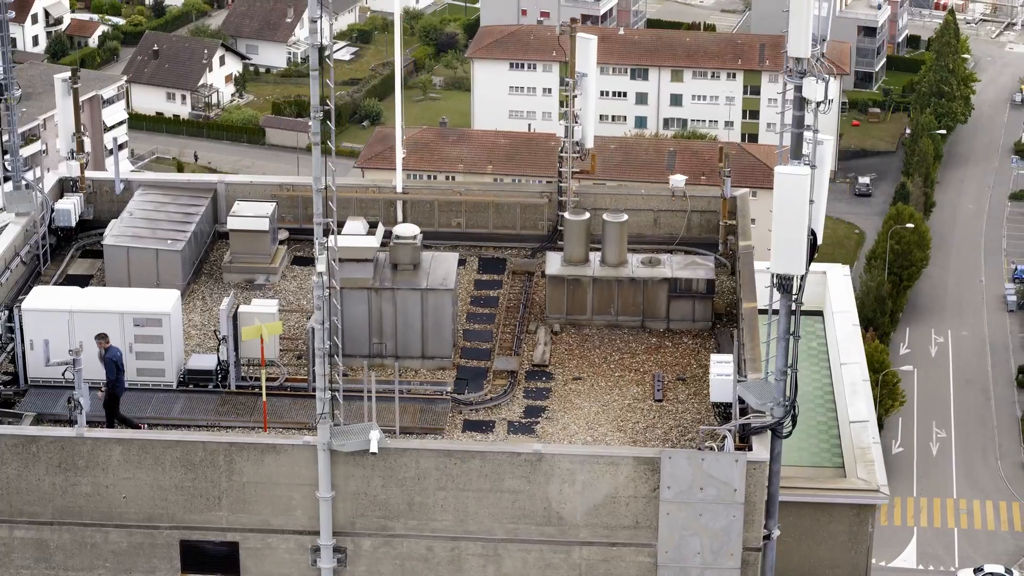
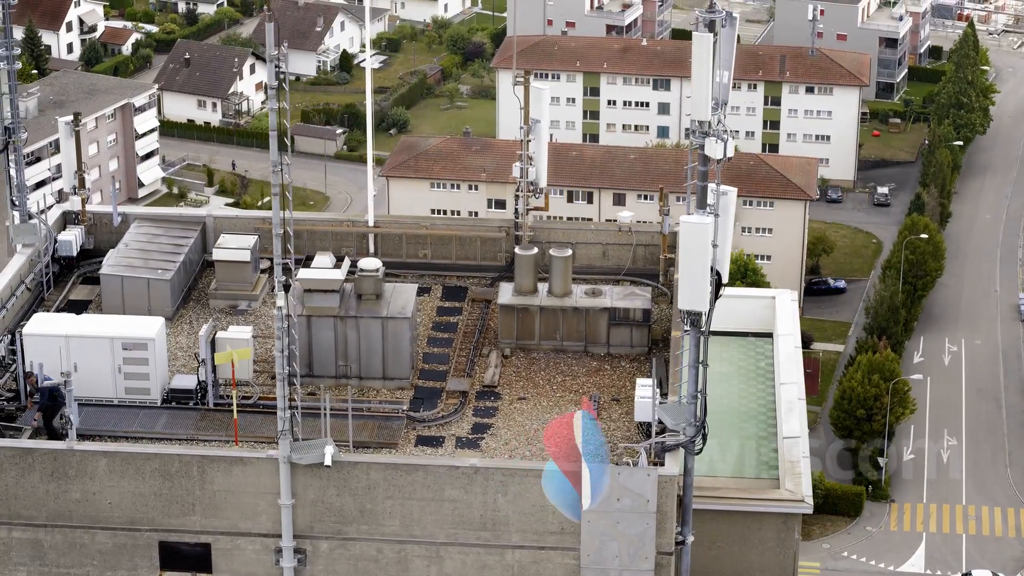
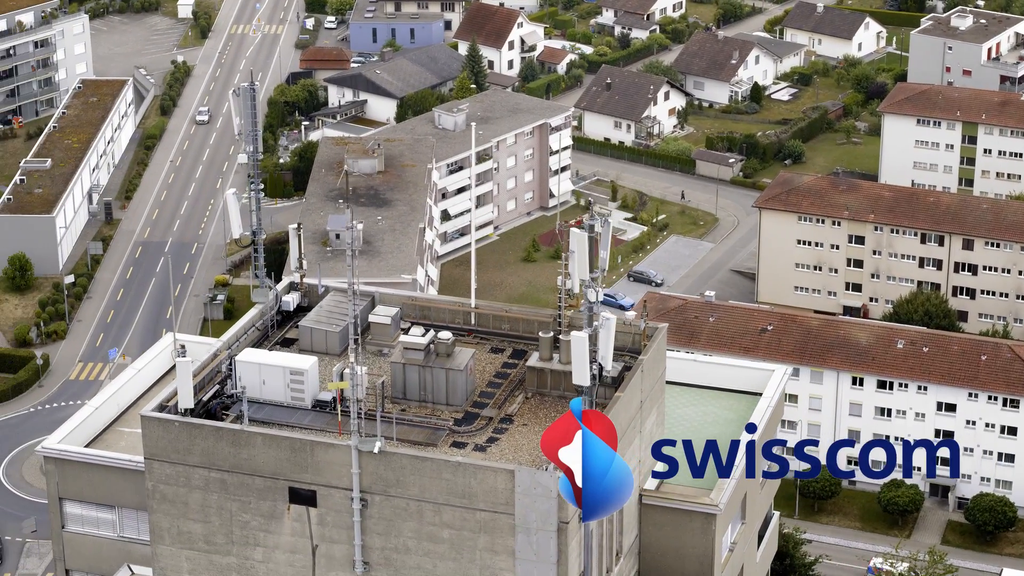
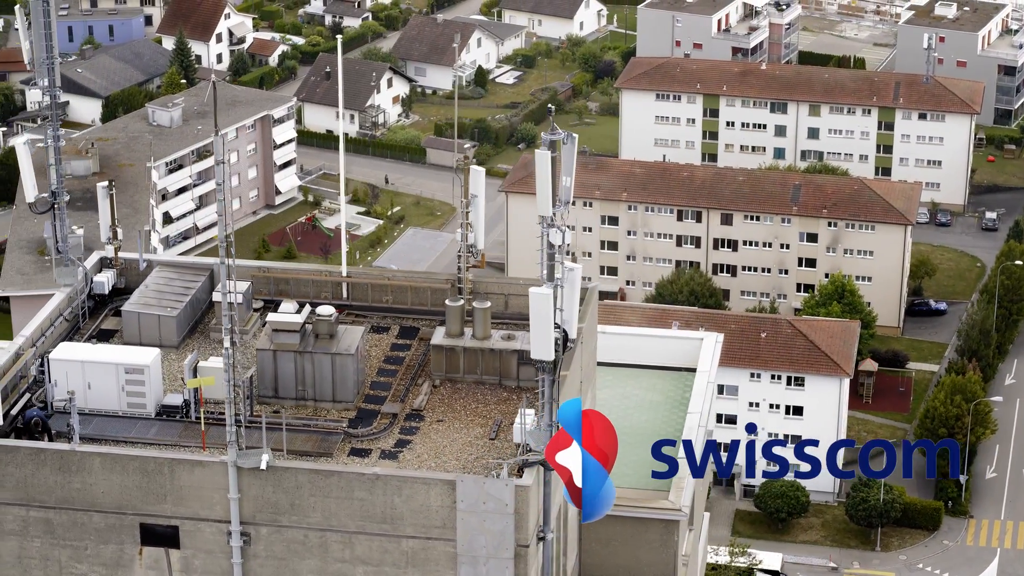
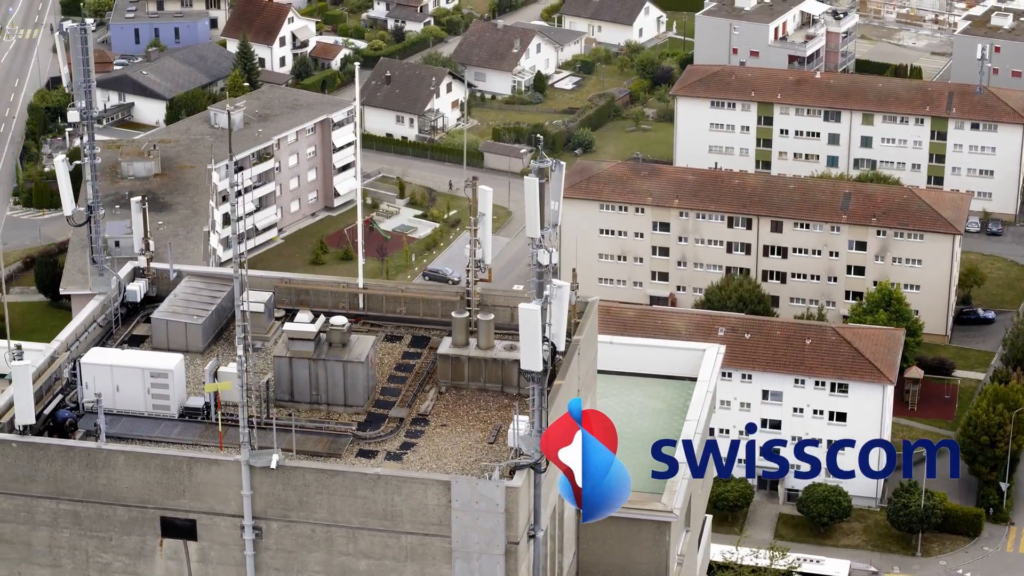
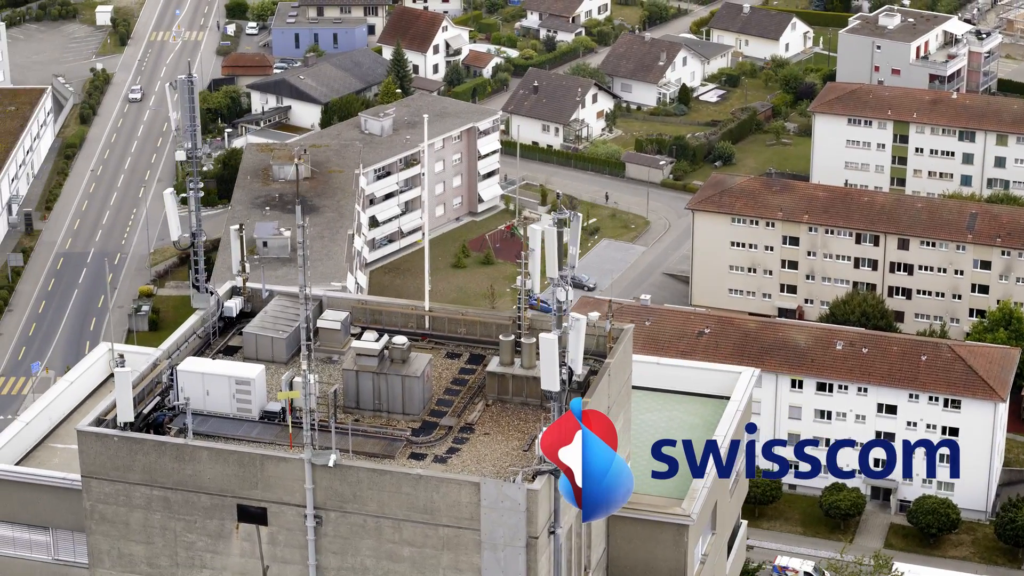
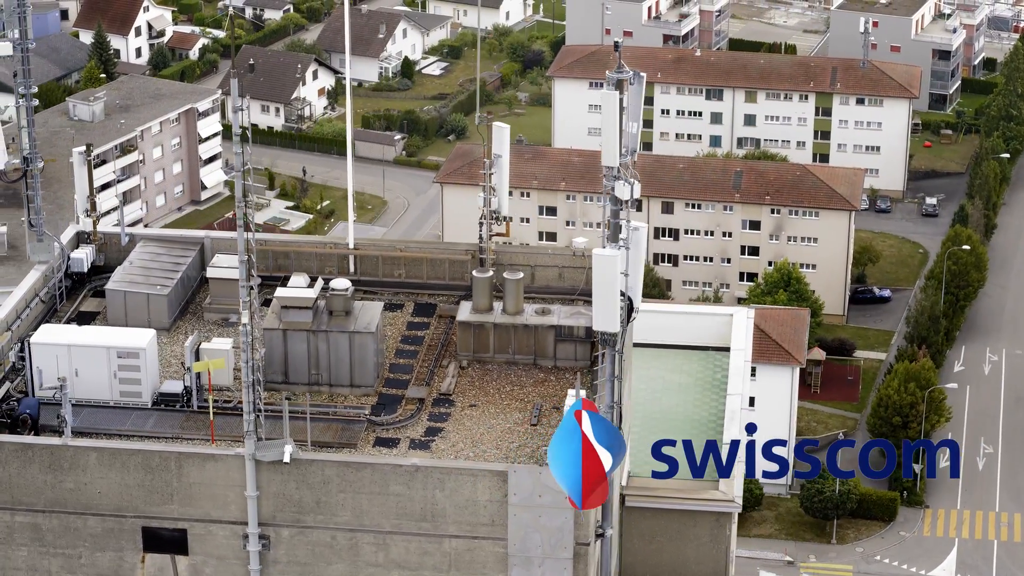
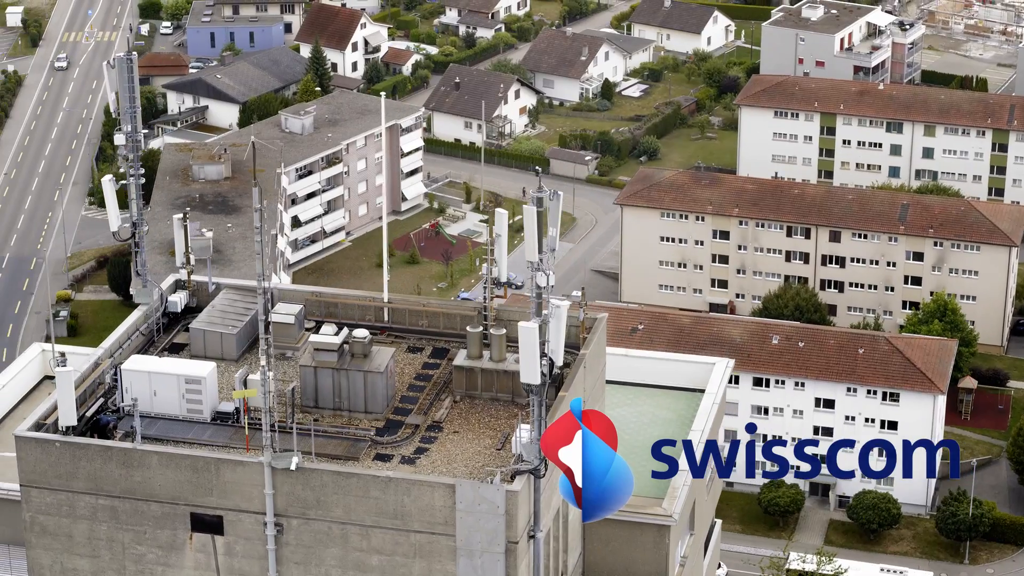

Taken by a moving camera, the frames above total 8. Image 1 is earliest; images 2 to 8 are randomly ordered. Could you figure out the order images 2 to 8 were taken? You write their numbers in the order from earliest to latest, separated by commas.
2, 7, 4, 5, 8, 6, 3
